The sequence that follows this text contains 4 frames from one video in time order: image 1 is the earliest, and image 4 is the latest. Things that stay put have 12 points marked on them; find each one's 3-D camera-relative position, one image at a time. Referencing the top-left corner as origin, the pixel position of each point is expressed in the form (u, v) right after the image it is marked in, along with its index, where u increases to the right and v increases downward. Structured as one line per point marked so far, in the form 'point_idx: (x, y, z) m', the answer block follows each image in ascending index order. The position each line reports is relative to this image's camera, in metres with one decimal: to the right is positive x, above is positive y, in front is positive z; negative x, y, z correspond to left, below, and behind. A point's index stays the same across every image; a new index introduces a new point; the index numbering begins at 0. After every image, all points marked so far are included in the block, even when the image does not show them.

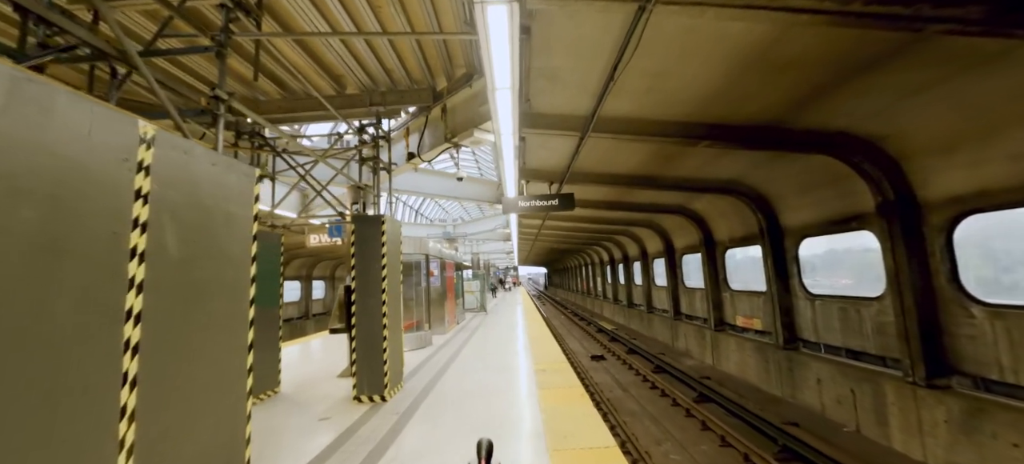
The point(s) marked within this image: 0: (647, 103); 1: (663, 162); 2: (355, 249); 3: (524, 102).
0: (+1.5, +1.5, +4.2) m
1: (+2.5, +1.2, +6.1) m
2: (-2.1, -0.2, +5.0) m
3: (+0.1, +1.5, +4.3) m
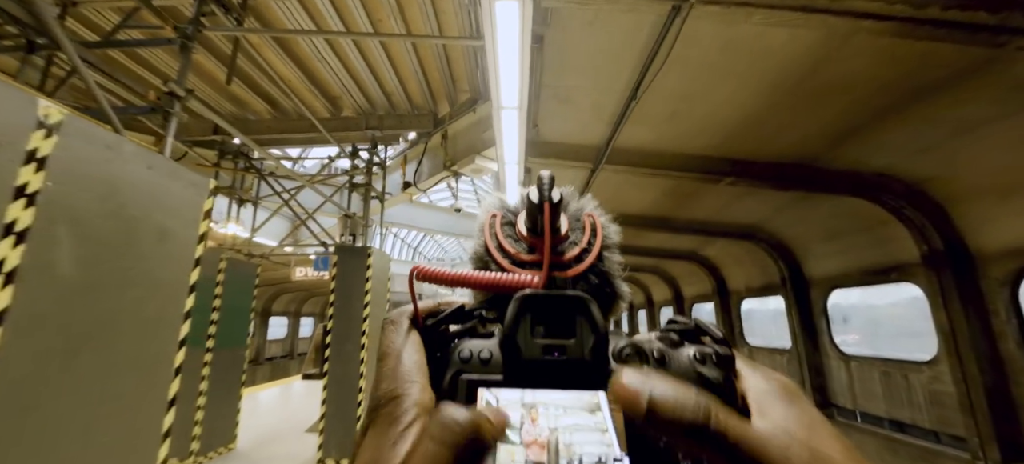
0: (+1.6, +1.0, +3.8) m
1: (+2.5, +0.5, +5.7) m
2: (-2.1, -0.6, +4.5) m
3: (+0.2, +1.1, +3.9) m
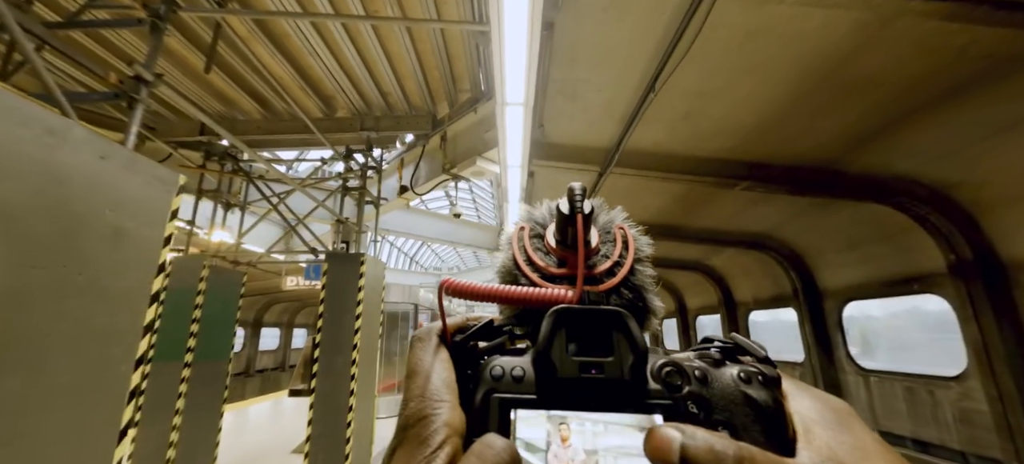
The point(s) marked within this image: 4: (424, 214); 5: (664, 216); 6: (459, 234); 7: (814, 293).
0: (+1.6, +1.0, +3.6) m
1: (+2.6, +0.3, +5.5) m
2: (-2.1, -0.7, +4.2) m
3: (+0.2, +1.0, +3.7) m
4: (-1.9, +0.4, +8.0) m
5: (+2.4, +0.3, +5.9) m
6: (-1.2, 0.0, +8.2) m
7: (+4.9, -1.0, +6.0) m
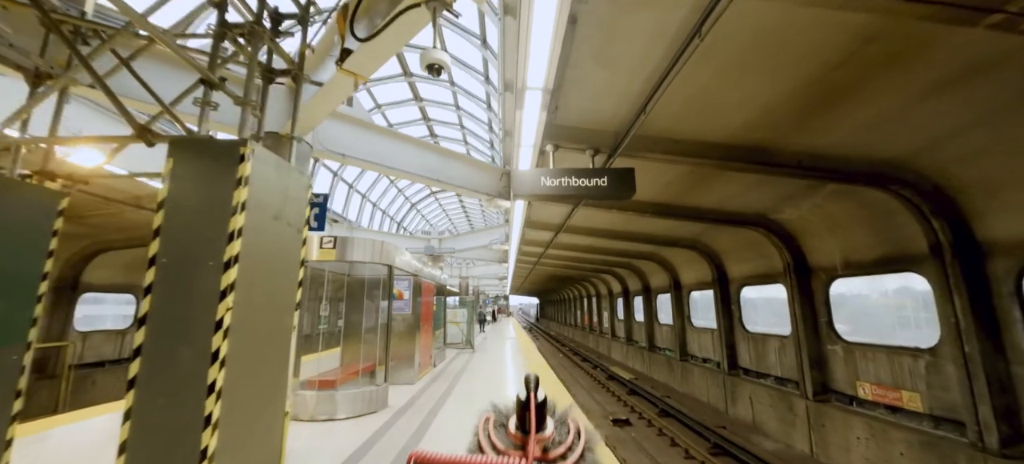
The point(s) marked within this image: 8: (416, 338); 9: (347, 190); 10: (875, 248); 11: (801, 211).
0: (+1.8, +1.6, +1.5) m
1: (+2.7, +1.1, +3.4) m
2: (-1.9, +0.1, +2.1) m
3: (+0.4, +1.7, +1.6) m
4: (-1.8, +1.4, +5.8) m
5: (+2.6, +1.1, +3.9) m
6: (-1.1, +1.0, +6.1) m
7: (+5.0, -0.2, +4.1) m
8: (-2.0, -2.2, +7.8) m
9: (-7.3, +1.9, +16.3) m
10: (+4.9, -0.2, +5.1) m
11: (+4.4, +0.3, +5.8) m
